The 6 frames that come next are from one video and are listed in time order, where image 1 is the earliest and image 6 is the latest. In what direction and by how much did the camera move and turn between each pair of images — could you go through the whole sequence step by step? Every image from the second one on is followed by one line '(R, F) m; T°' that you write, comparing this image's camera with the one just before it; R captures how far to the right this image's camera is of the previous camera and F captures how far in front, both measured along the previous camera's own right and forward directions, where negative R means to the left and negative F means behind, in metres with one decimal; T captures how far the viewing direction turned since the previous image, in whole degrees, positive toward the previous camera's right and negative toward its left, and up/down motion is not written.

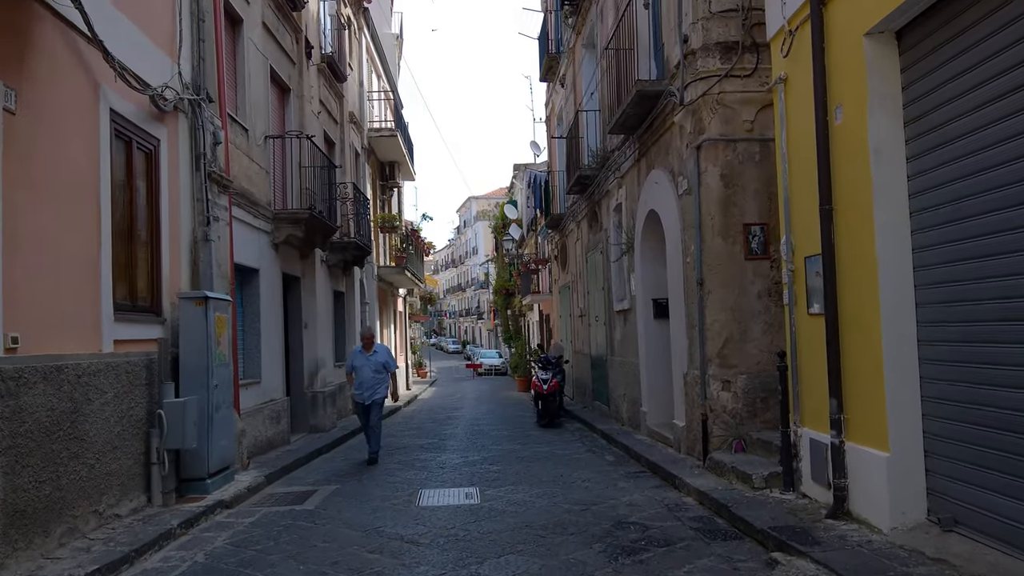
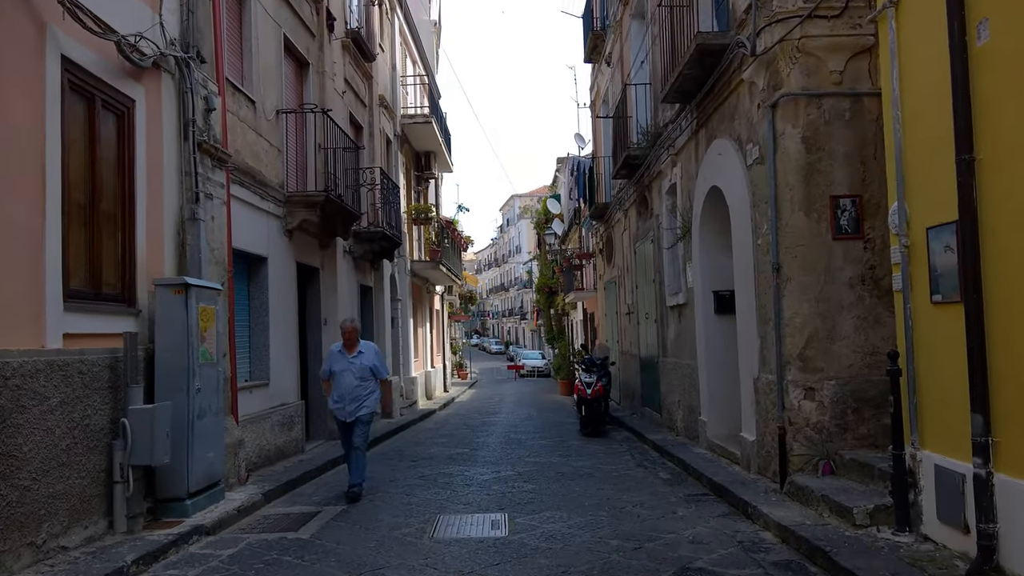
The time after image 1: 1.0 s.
(+0.1, +1.4) m; -3°
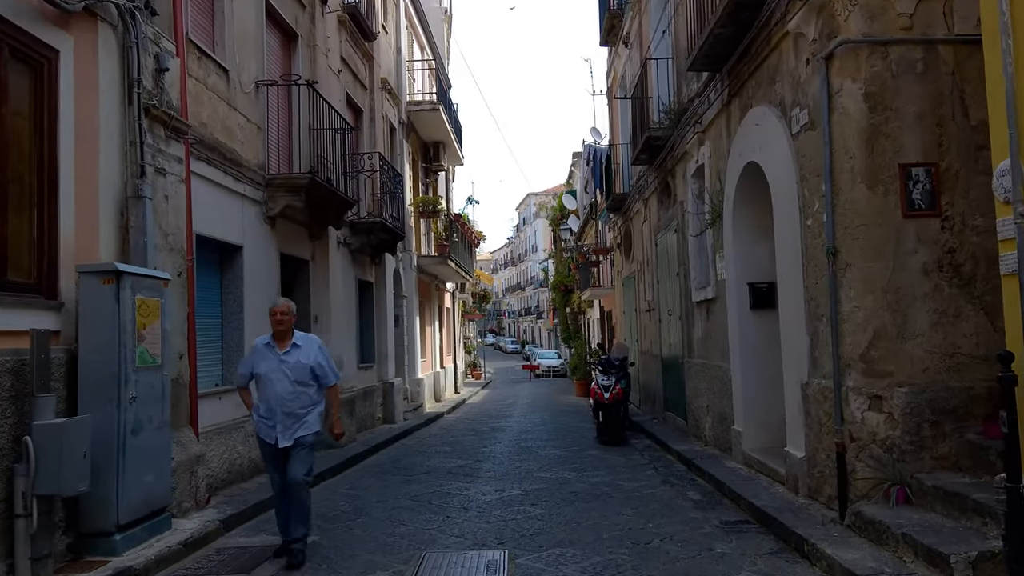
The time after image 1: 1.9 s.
(+0.1, +1.2) m; -1°
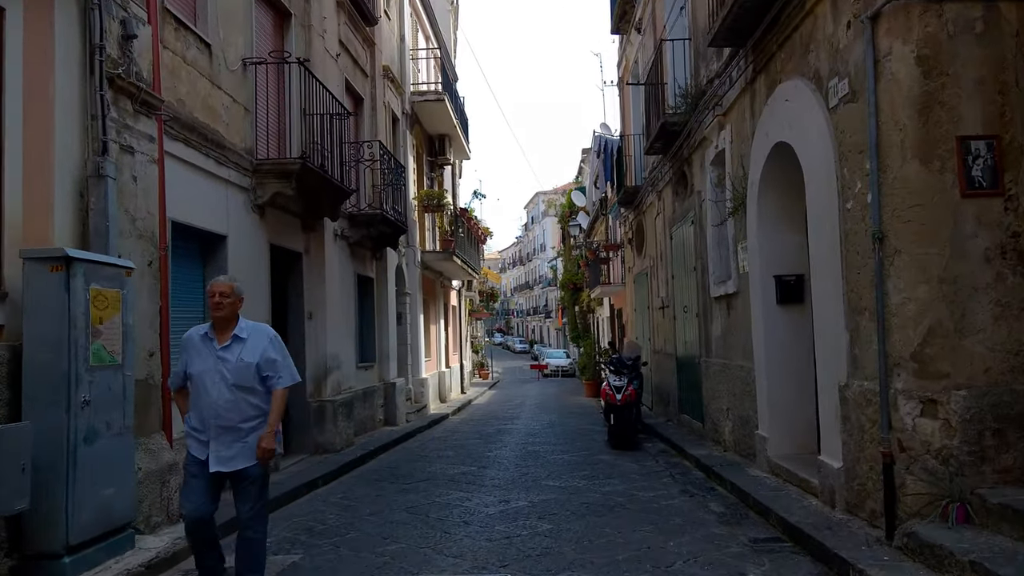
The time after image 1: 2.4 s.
(0.0, +0.7) m; -1°
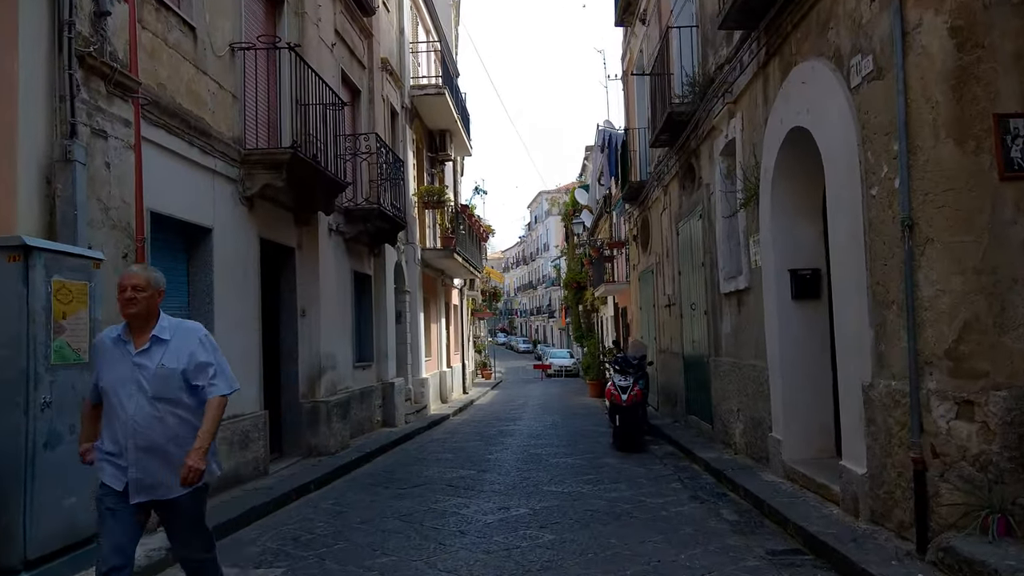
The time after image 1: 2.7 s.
(0.0, +0.4) m; 0°
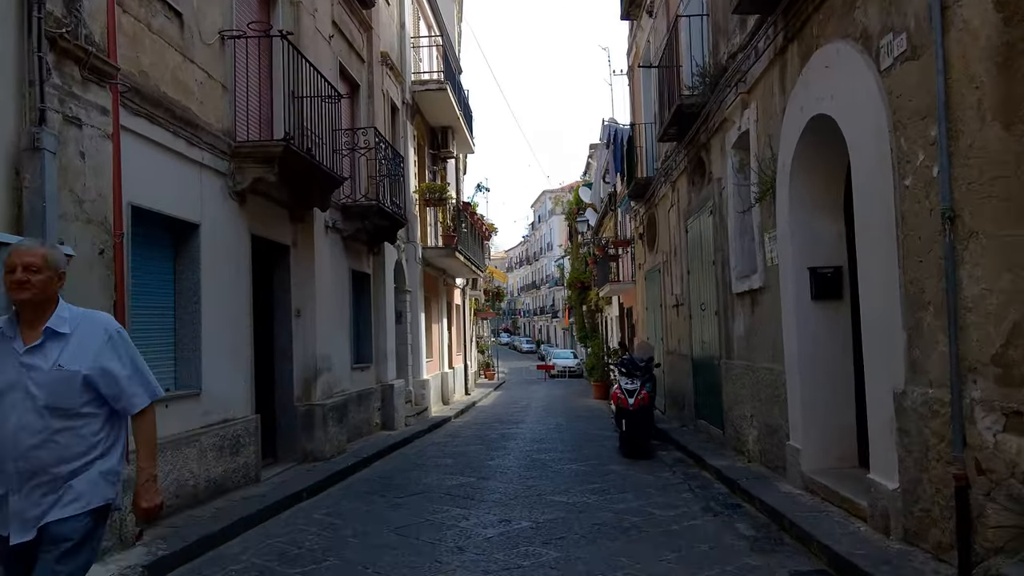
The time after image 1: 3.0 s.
(0.0, +0.4) m; 0°
